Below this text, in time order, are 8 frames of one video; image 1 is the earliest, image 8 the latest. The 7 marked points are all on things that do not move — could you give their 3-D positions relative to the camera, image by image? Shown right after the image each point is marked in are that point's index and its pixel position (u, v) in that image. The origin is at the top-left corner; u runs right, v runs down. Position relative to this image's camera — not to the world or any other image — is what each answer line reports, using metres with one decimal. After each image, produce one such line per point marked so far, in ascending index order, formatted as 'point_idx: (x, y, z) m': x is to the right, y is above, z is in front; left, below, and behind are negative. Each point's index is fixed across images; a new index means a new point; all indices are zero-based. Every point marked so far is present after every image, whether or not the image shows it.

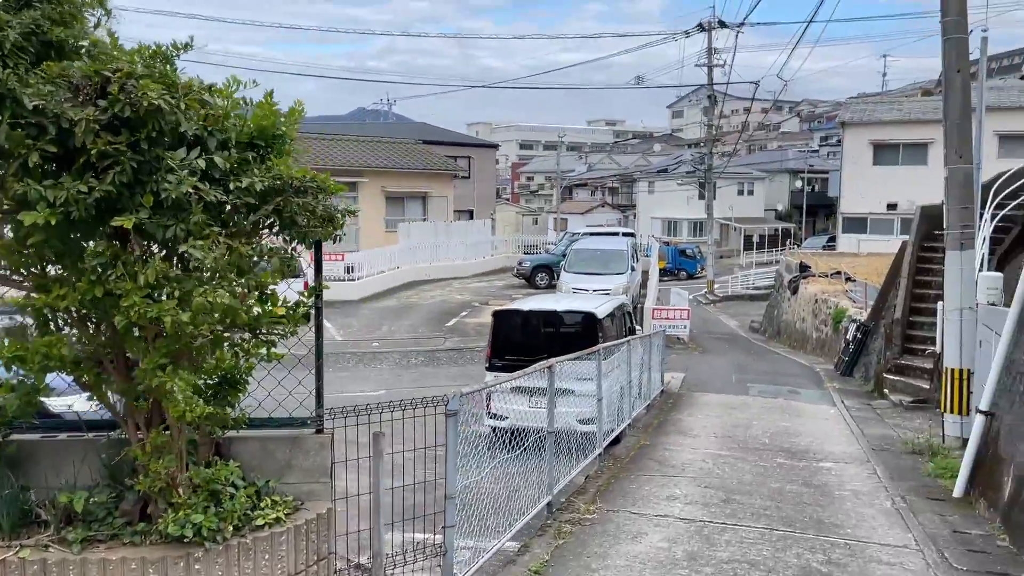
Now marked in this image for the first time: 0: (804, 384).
0: (+4.2, -1.4, +12.1) m
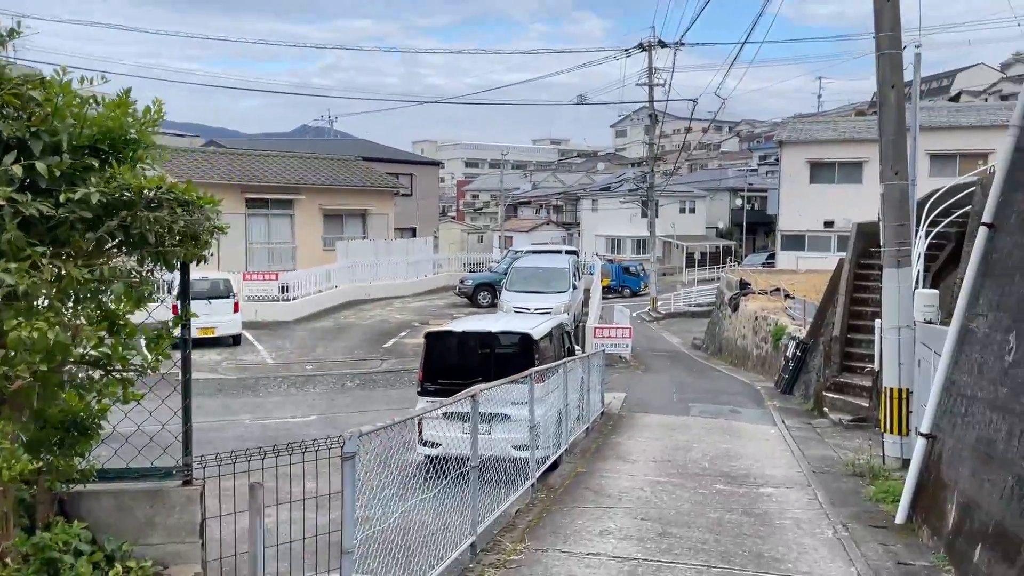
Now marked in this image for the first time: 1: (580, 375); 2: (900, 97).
0: (+3.3, -1.7, +12.0) m
1: (+0.8, -1.0, +9.7) m
2: (+3.4, +1.7, +7.3) m
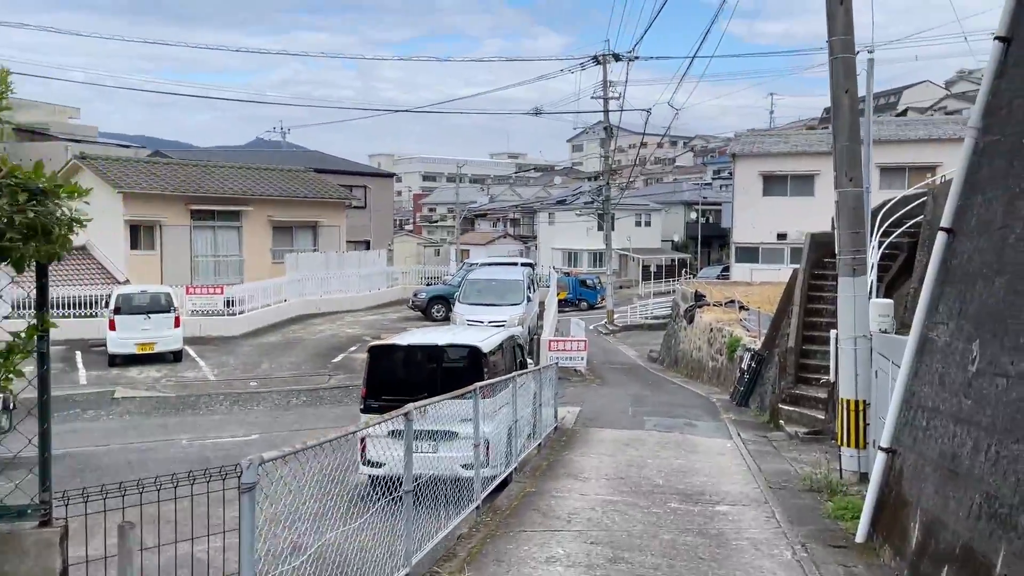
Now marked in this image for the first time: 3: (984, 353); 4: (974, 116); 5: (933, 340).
0: (+2.7, -1.8, +11.8) m
1: (+0.2, -1.1, +9.4) m
2: (+2.9, +1.6, +7.2) m
3: (+2.3, -0.3, +4.1) m
4: (+2.8, +1.0, +5.0) m
5: (+2.5, -0.3, +4.9) m
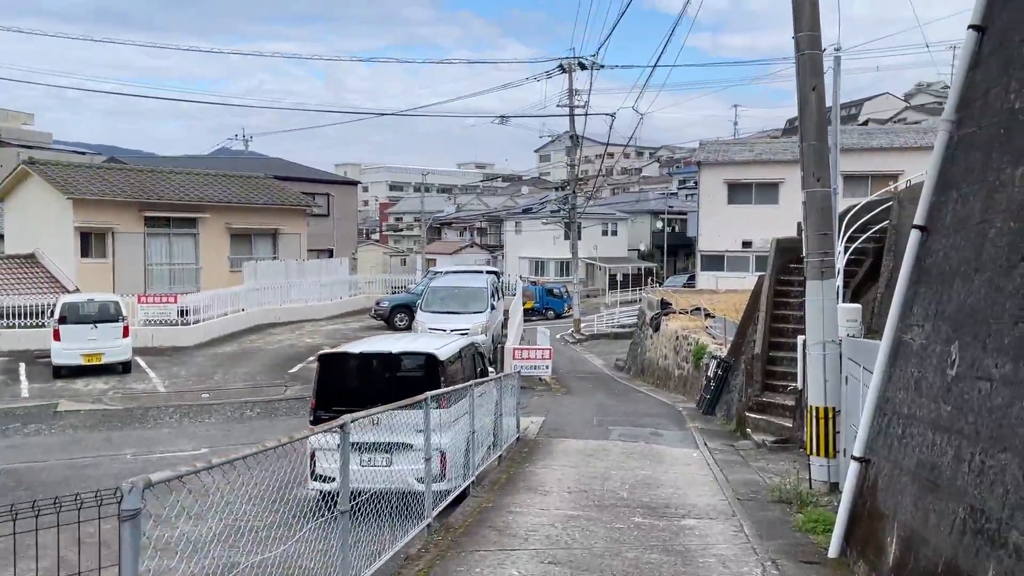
0: (+2.1, -1.9, +11.5) m
1: (-0.2, -1.2, +9.1) m
2: (+2.6, +1.6, +7.0) m
3: (+2.1, -0.3, +3.8) m
4: (+2.5, +1.0, +4.8) m
5: (+2.2, -0.3, +4.7) m
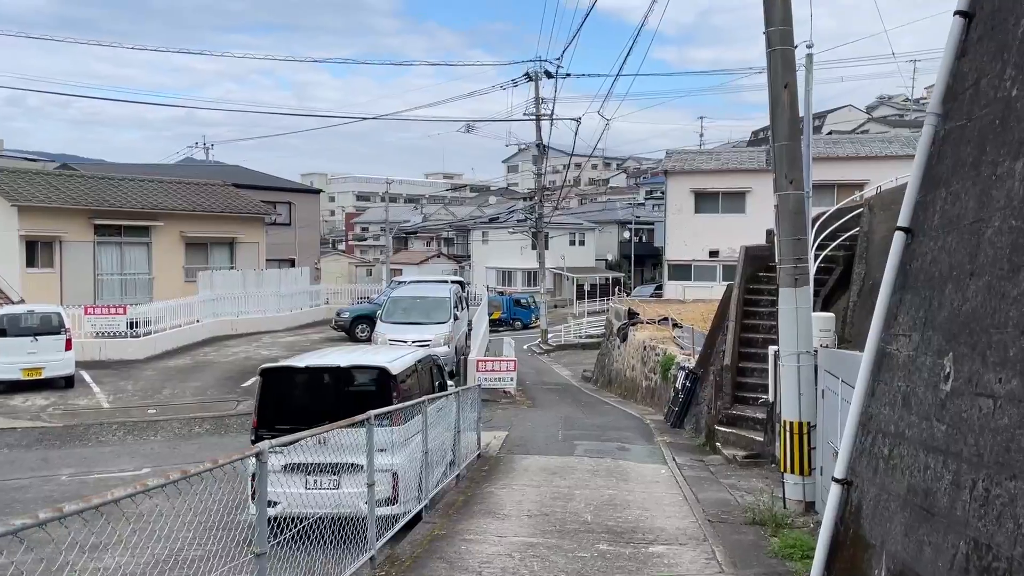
0: (+1.6, -2.0, +11.1) m
1: (-0.6, -1.3, +8.6) m
2: (+2.2, +1.5, +6.6) m
3: (+1.8, -0.3, +3.4) m
4: (+2.2, +1.0, +4.5) m
5: (+2.0, -0.3, +4.3) m
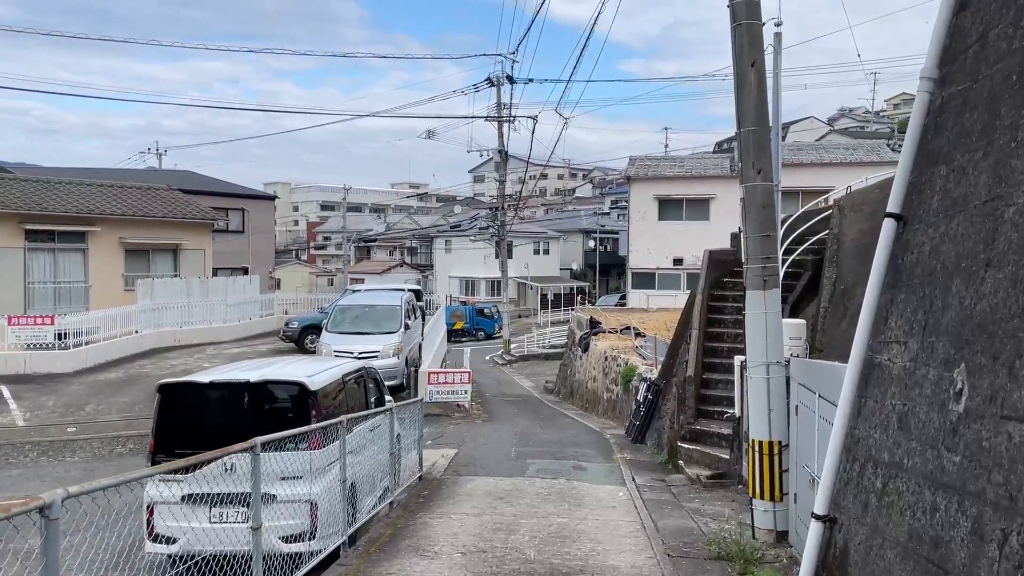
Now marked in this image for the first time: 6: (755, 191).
0: (+1.0, -2.1, +10.3) m
1: (-1.2, -1.3, +7.7) m
2: (+1.8, +1.5, +5.9) m
3: (+1.5, -0.3, +2.7) m
4: (+1.9, +1.0, +3.8) m
5: (+1.6, -0.3, +3.6) m
6: (+1.7, +0.7, +5.9) m
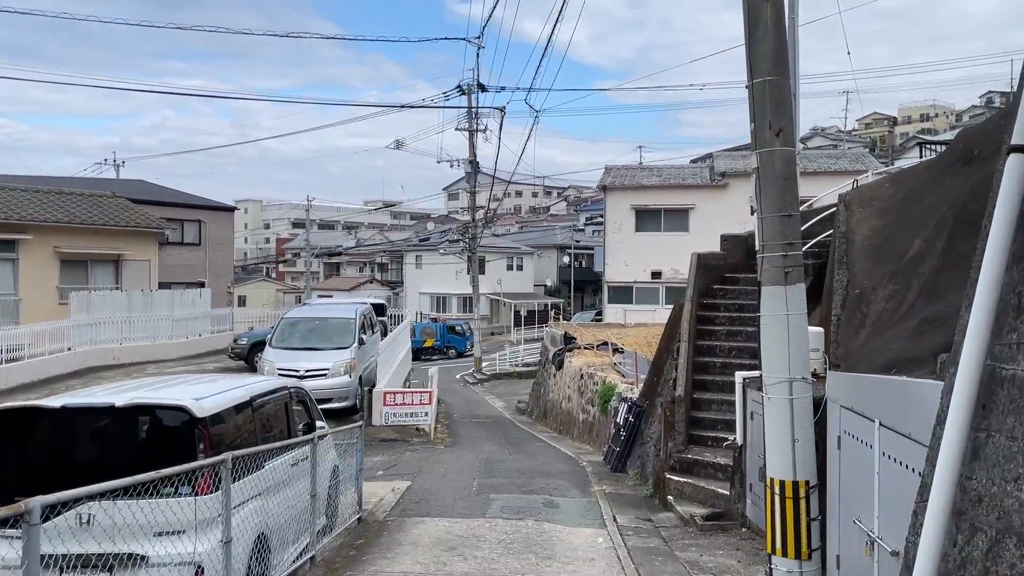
0: (+0.6, -2.2, +8.9) m
1: (-1.5, -1.3, +6.3) m
2: (+1.5, +1.5, +4.6) m
3: (+1.3, -0.2, +1.4) m
4: (+1.6, +1.1, +2.5) m
5: (+1.4, -0.2, +2.2) m
6: (+1.4, +0.7, +4.6) m
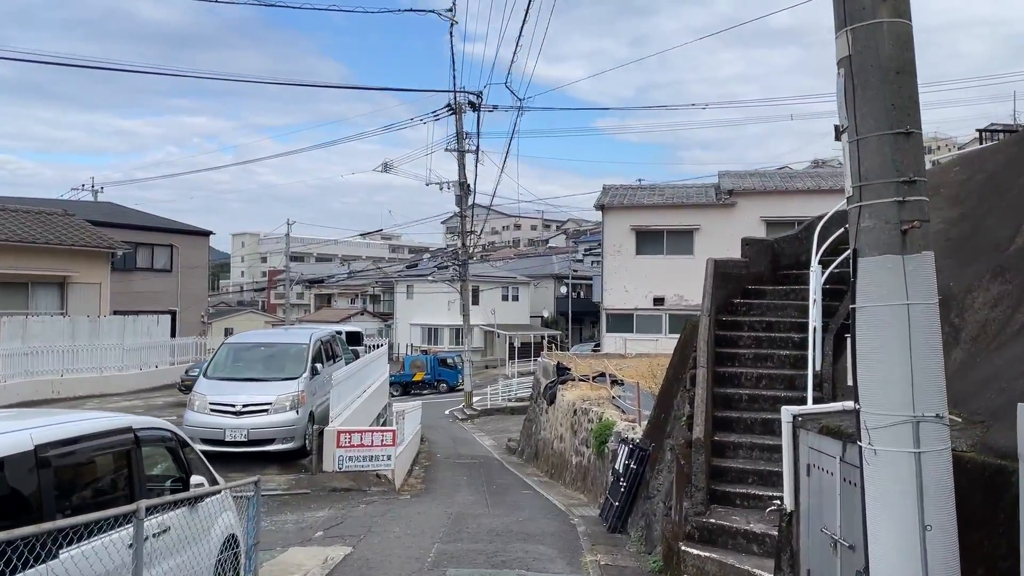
0: (+0.3, -2.2, +6.9) m
1: (-1.8, -1.3, +4.3) m
2: (+1.2, +1.6, +2.7) m
3: (+1.0, 0.0, -0.6) m
4: (+1.4, +1.3, +0.5) m
5: (+1.1, 0.0, +0.2) m
6: (+1.2, +0.8, +2.7) m
